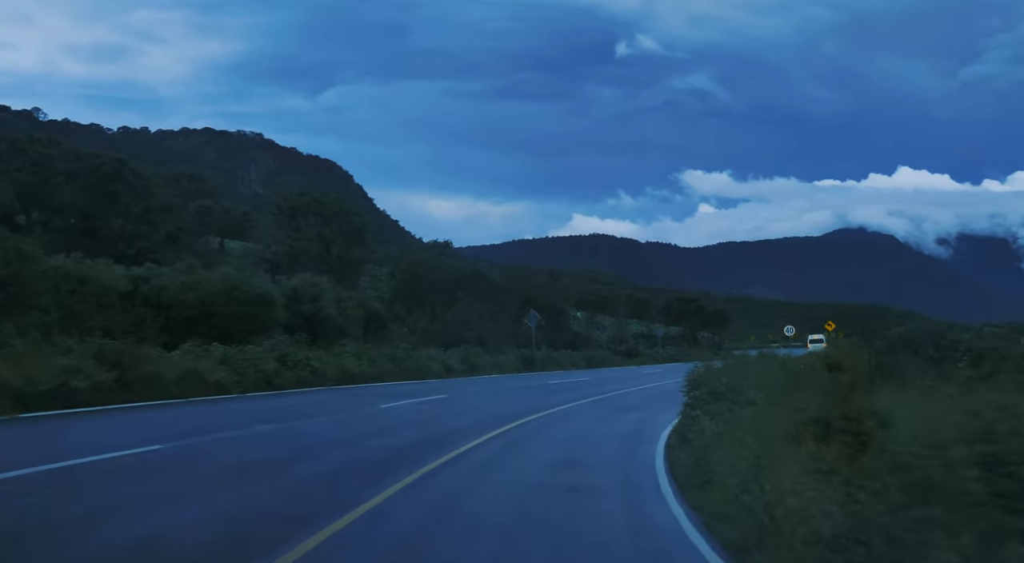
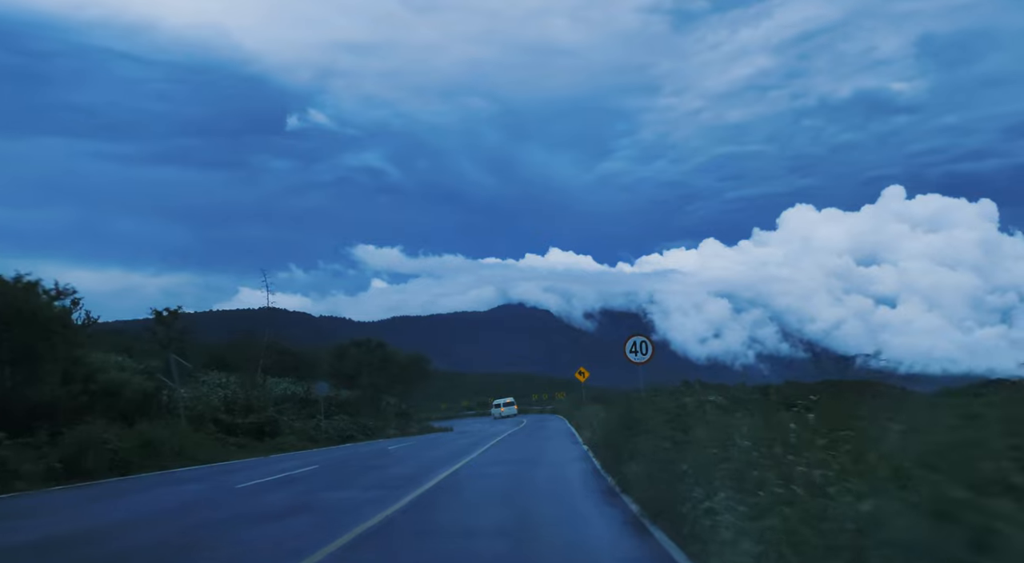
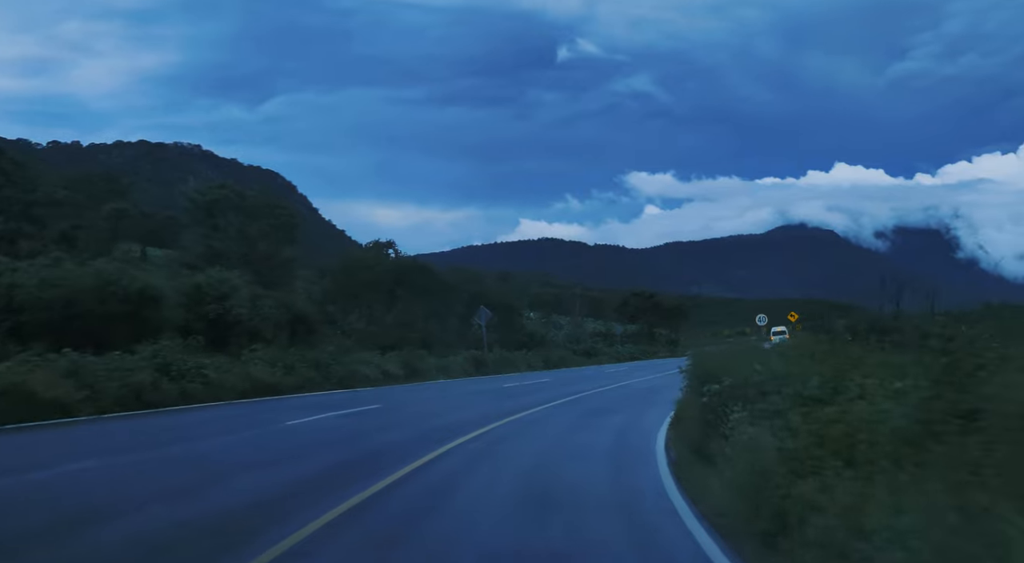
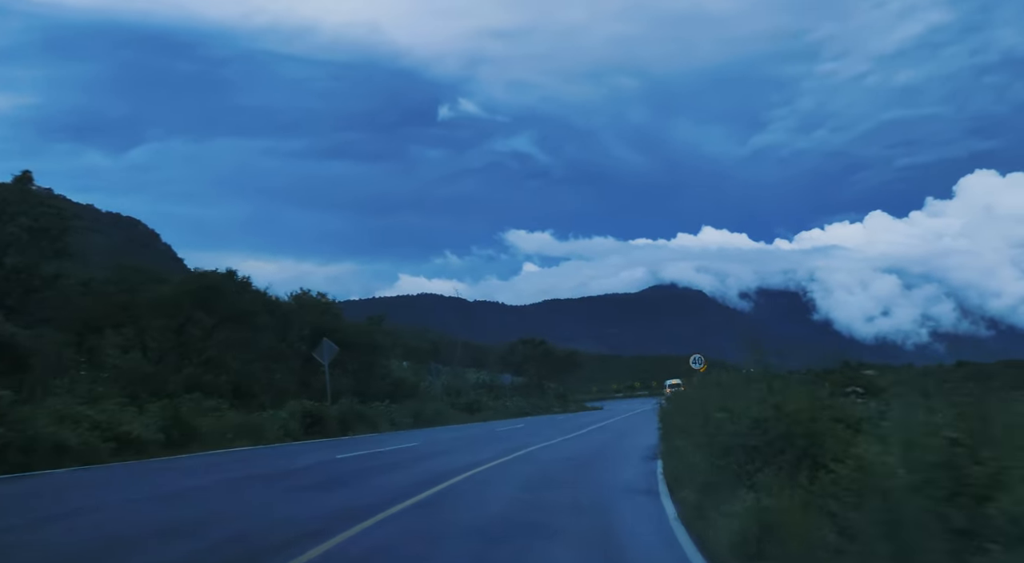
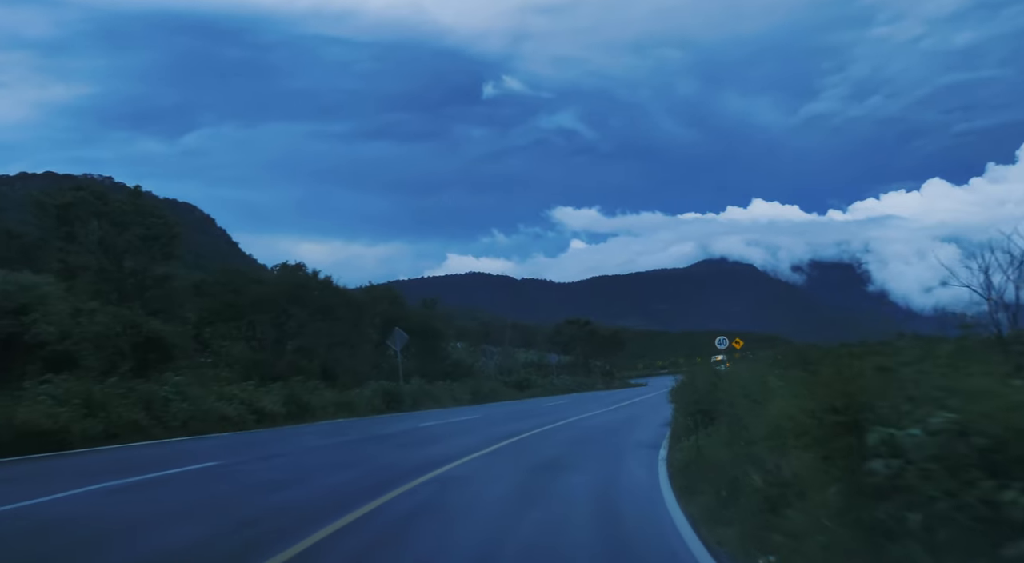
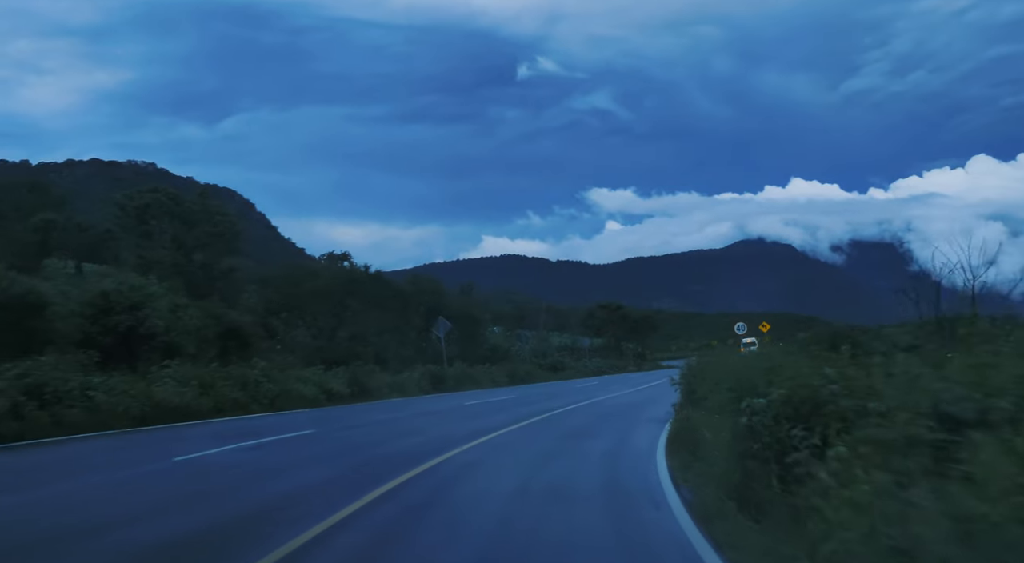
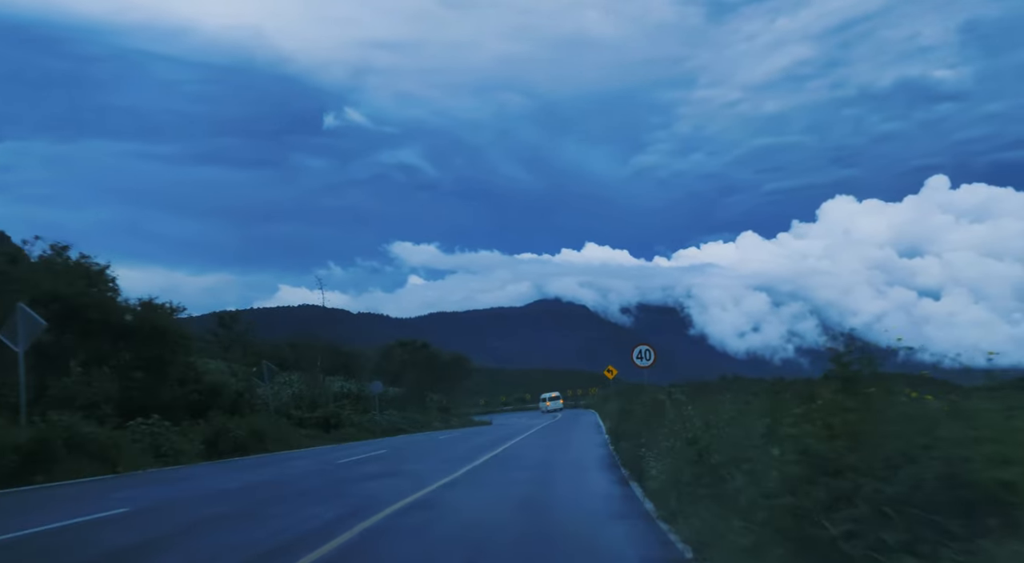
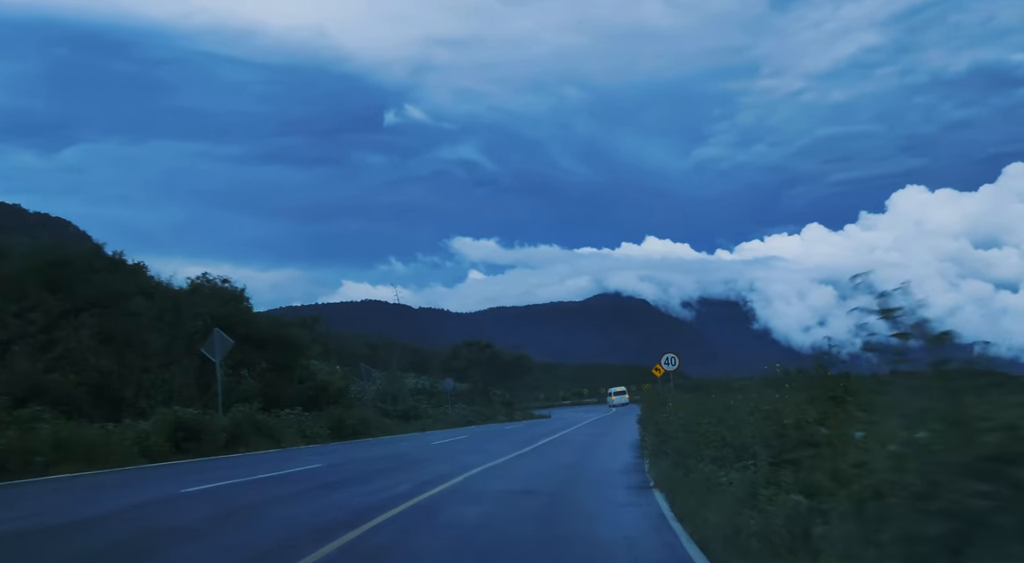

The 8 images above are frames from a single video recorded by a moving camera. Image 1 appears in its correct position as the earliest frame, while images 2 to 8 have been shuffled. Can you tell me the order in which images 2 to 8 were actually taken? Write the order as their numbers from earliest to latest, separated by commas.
3, 6, 5, 4, 8, 7, 2
